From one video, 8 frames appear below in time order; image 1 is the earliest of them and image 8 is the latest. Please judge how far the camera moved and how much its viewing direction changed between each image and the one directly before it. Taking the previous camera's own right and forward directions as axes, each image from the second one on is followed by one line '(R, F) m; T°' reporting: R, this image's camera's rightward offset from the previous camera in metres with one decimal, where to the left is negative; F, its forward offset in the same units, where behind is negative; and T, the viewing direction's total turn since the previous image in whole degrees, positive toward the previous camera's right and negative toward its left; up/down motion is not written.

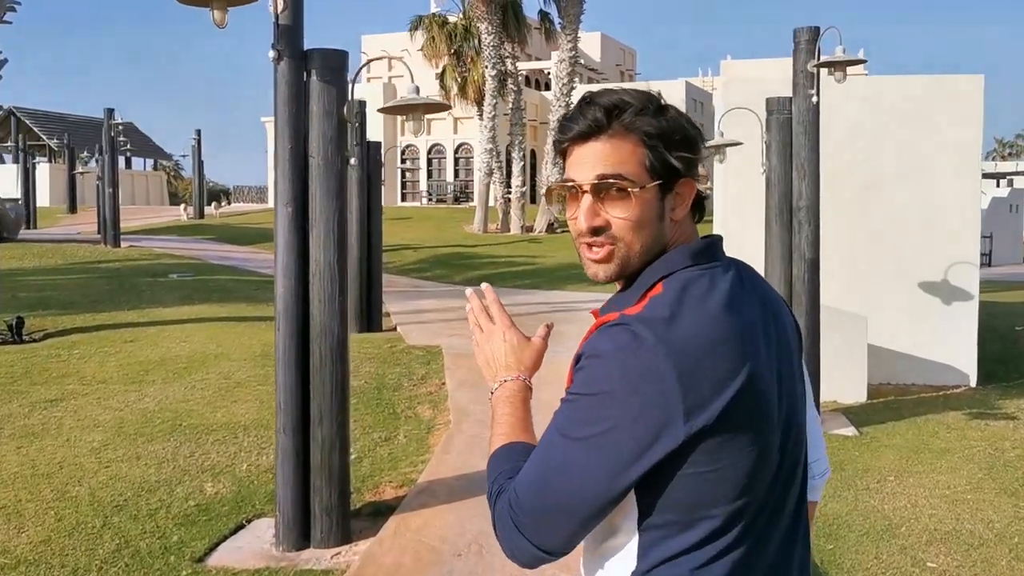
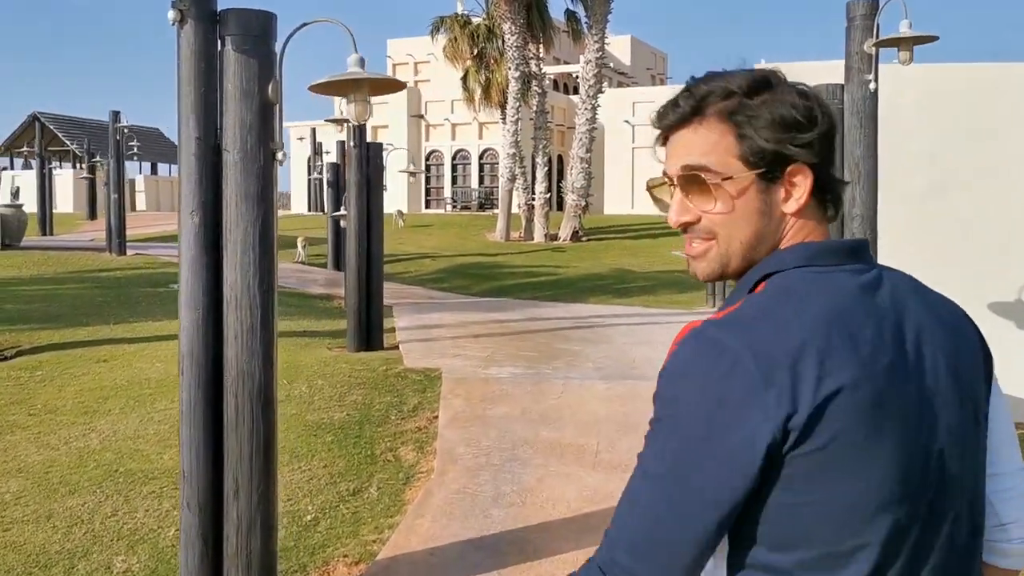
(+0.2, +0.9) m; -2°
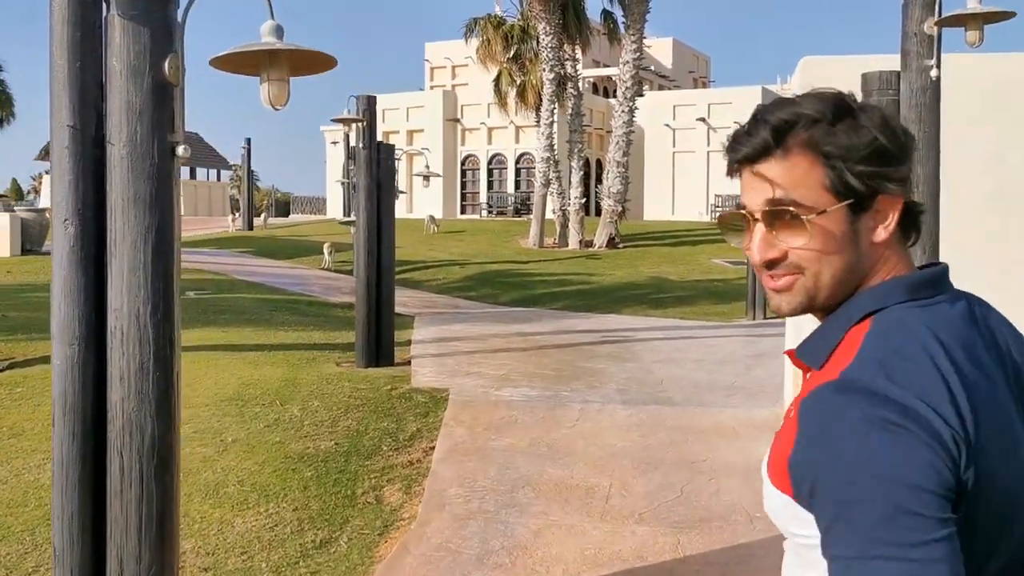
(+0.2, +0.7) m; -3°
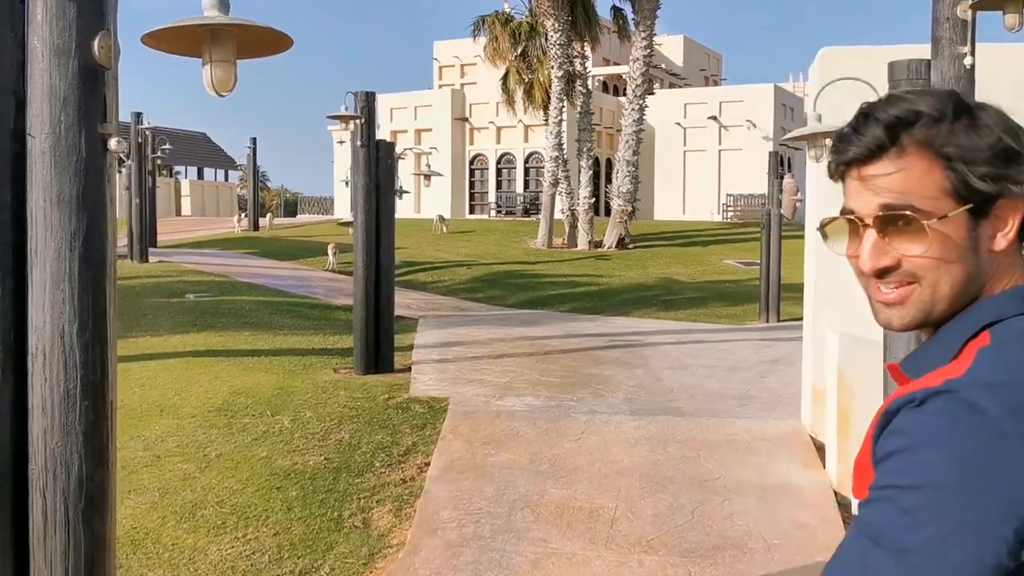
(+0.1, +0.3) m; -1°
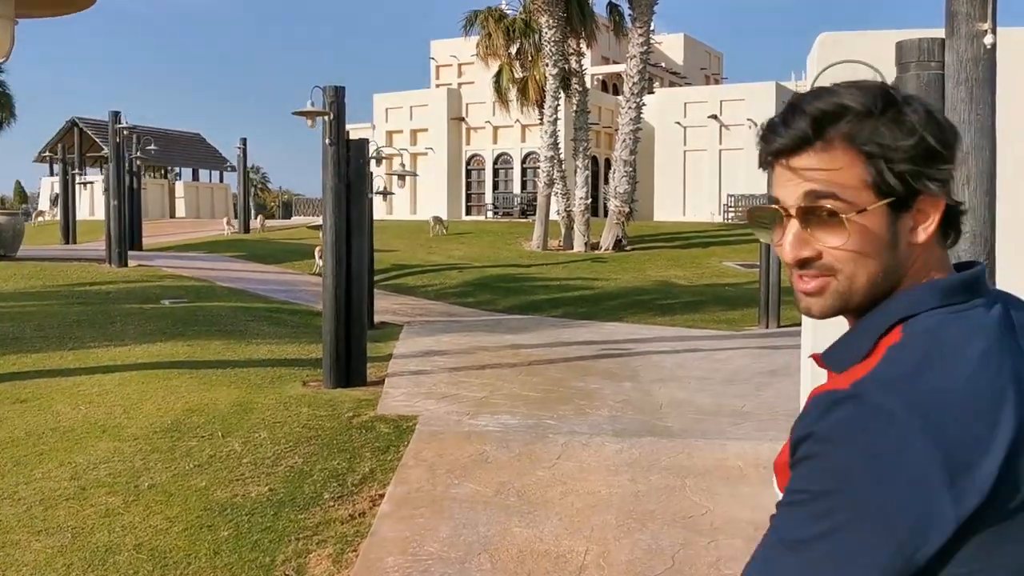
(+0.2, +0.5) m; 0°
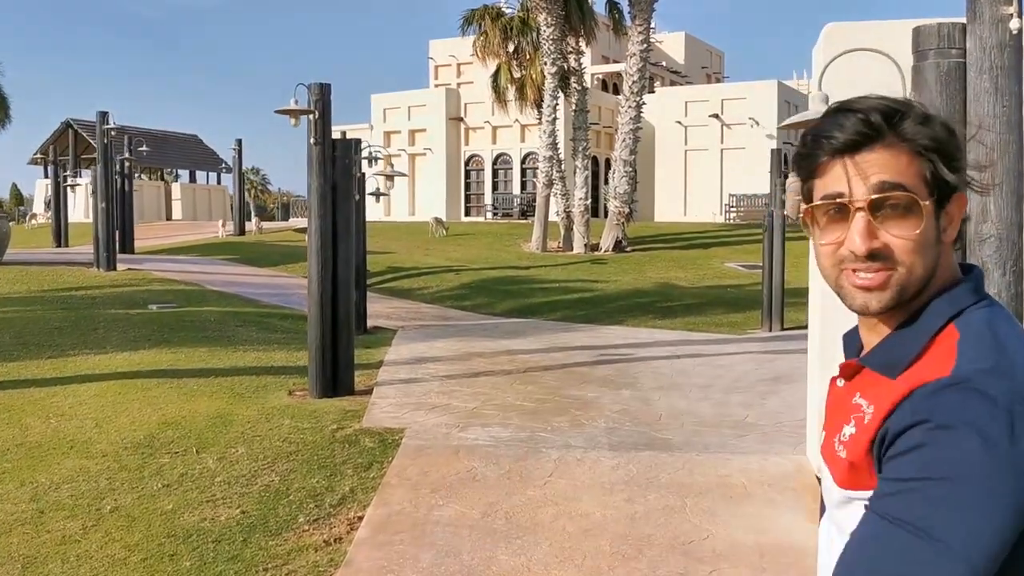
(+0.1, +0.3) m; 0°
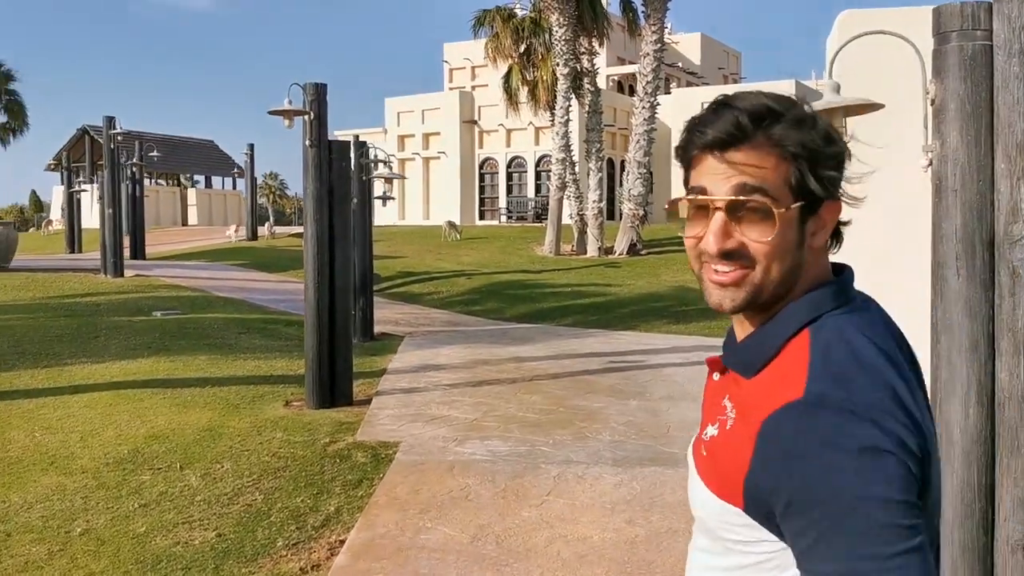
(+0.1, +0.3) m; -1°
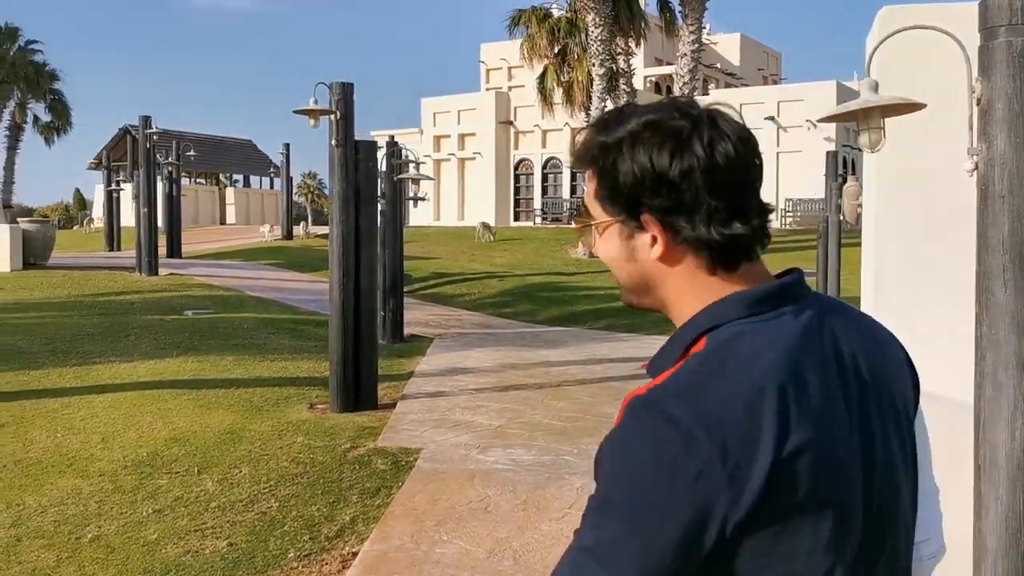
(+0.1, +0.2) m; -2°
